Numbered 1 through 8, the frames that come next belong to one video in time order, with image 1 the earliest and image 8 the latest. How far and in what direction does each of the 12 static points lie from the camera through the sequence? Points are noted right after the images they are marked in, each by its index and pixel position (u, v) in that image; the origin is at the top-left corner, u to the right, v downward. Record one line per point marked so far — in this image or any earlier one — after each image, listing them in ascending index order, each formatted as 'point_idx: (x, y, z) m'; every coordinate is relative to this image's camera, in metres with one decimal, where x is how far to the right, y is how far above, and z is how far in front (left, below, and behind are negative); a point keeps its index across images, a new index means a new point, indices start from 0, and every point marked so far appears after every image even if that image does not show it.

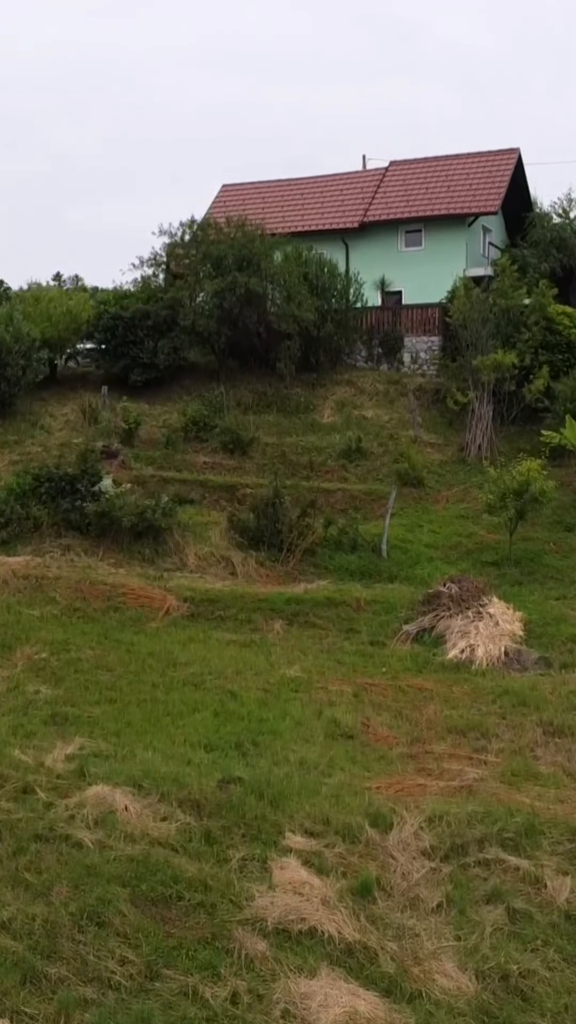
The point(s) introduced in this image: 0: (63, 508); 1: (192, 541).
0: (-3.0, +0.1, +16.3) m
1: (-1.3, -0.4, +16.4) m
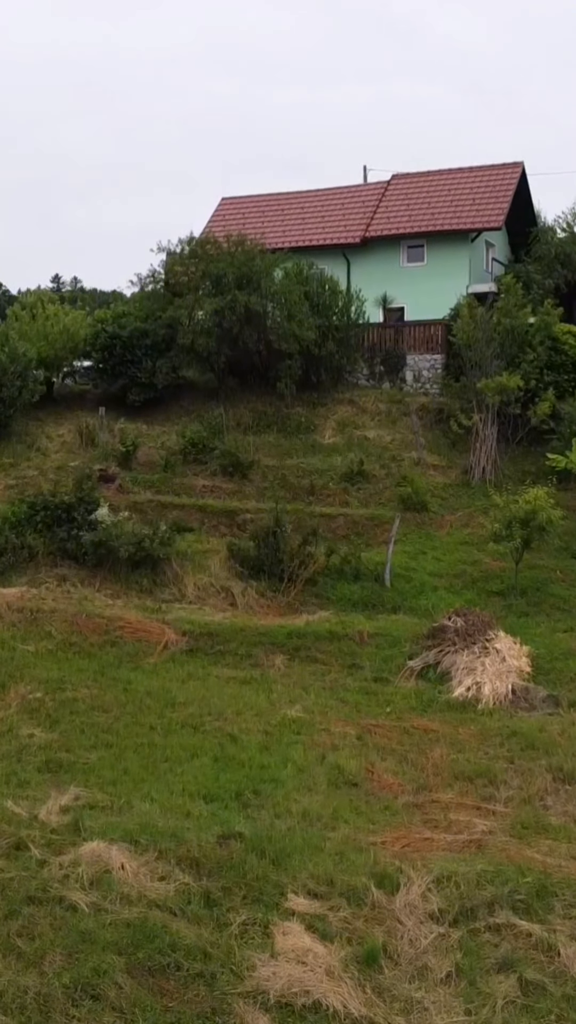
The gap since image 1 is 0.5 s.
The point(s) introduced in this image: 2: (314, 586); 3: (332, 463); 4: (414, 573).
0: (-3.0, -0.3, +15.9) m
1: (-1.3, -0.8, +16.1) m
2: (+0.4, -1.0, +16.2) m
3: (+0.7, +0.8, +19.9) m
4: (+1.7, -0.9, +16.6) m
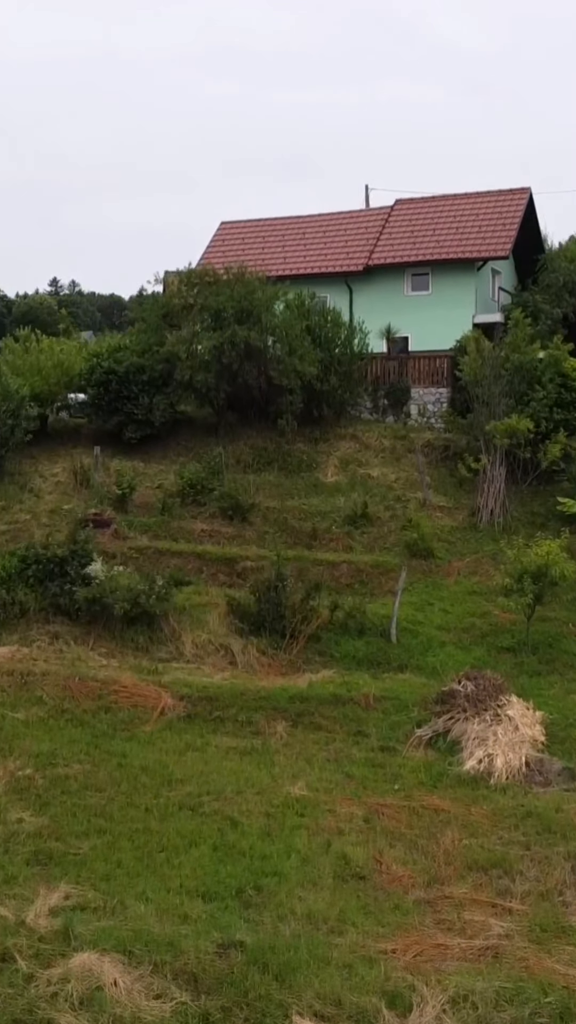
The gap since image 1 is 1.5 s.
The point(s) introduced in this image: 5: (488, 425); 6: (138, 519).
0: (-3.0, -1.0, +15.3) m
1: (-1.3, -1.5, +15.4) m
2: (+0.4, -1.7, +15.5) m
3: (+0.8, +0.1, +19.2) m
4: (+1.8, -1.5, +16.0) m
5: (+3.3, +1.1, +19.2) m
6: (-2.3, -0.1, +18.3) m
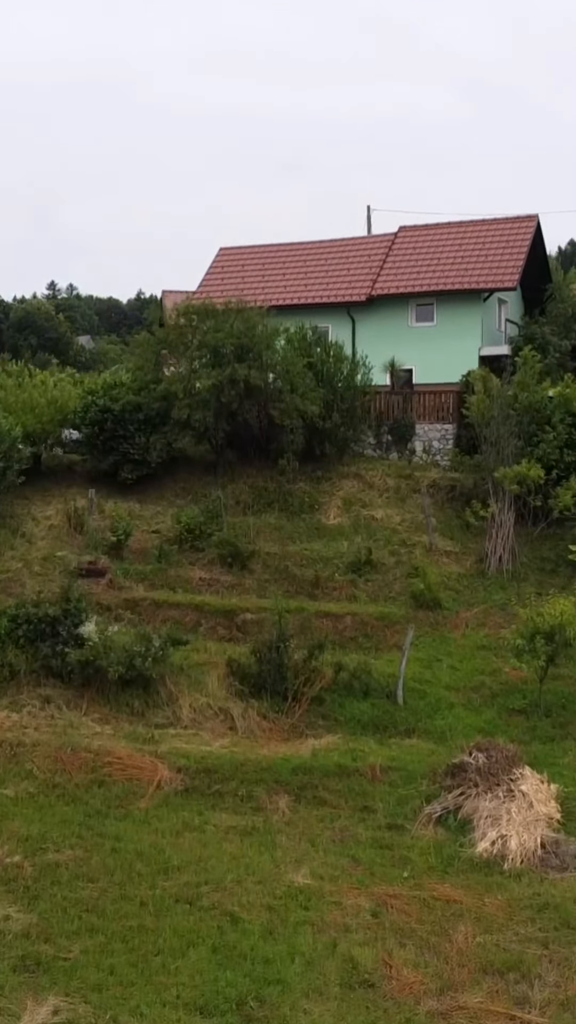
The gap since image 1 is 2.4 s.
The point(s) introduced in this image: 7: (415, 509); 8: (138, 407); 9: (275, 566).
0: (-3.0, -1.7, +14.6) m
1: (-1.2, -2.2, +14.8) m
2: (+0.4, -2.4, +14.9) m
3: (+0.8, -0.6, +18.6) m
4: (+1.8, -2.2, +15.3) m
5: (+3.3, +0.4, +18.6) m
6: (-2.3, -0.8, +17.7) m
7: (+2.1, 0.0, +19.7) m
8: (-2.5, +1.7, +19.7) m
9: (-0.2, -0.8, +18.0) m
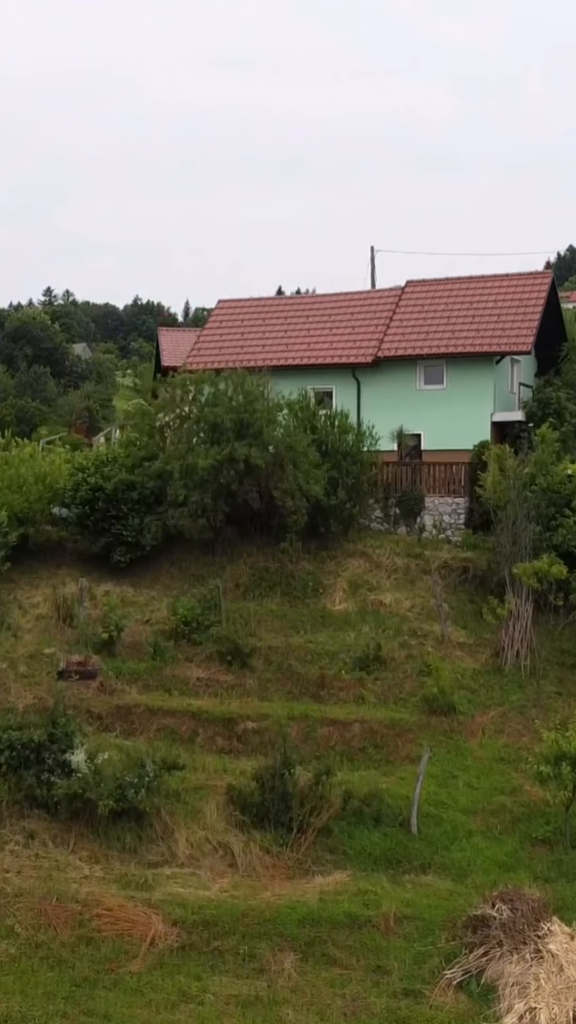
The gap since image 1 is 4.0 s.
0: (-2.9, -3.0, +13.5) m
1: (-1.2, -3.5, +13.6) m
2: (+0.5, -3.7, +13.7) m
3: (+0.8, -1.9, +17.4) m
4: (+1.8, -3.5, +14.2) m
5: (+3.3, -0.9, +17.5) m
6: (-2.2, -2.1, +16.5) m
7: (+2.1, -1.3, +18.6) m
8: (-2.4, +0.4, +18.5) m
9: (-0.1, -2.1, +16.8) m
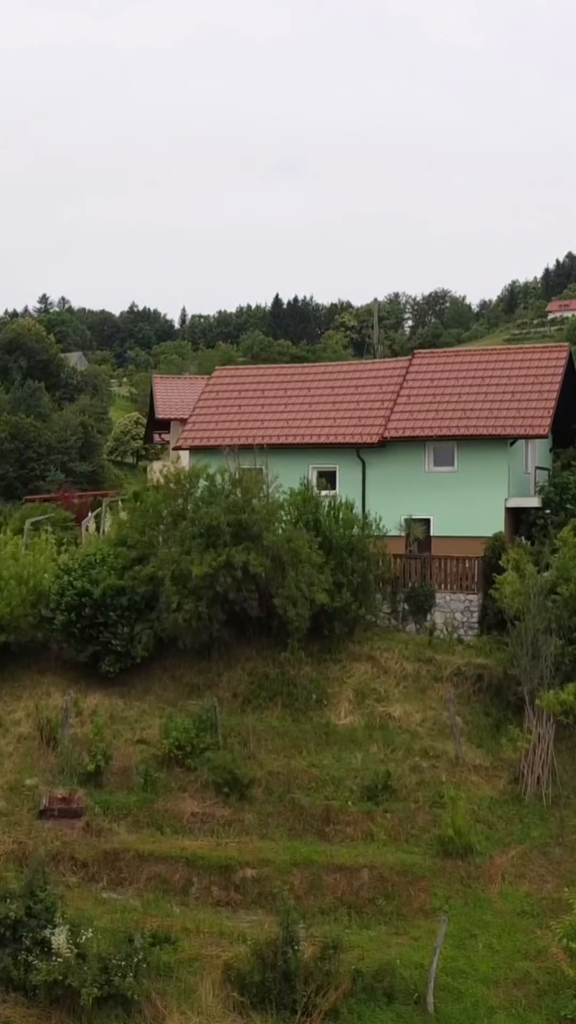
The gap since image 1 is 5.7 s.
0: (-2.9, -4.5, +12.2) m
1: (-1.2, -5.0, +12.3) m
2: (+0.5, -5.2, +12.4) m
3: (+0.8, -3.4, +16.1) m
4: (+1.9, -5.0, +12.9) m
5: (+3.3, -2.4, +16.2) m
6: (-2.2, -3.6, +15.2) m
7: (+2.1, -2.8, +17.3) m
8: (-2.4, -1.1, +17.2) m
9: (-0.1, -3.6, +15.5) m
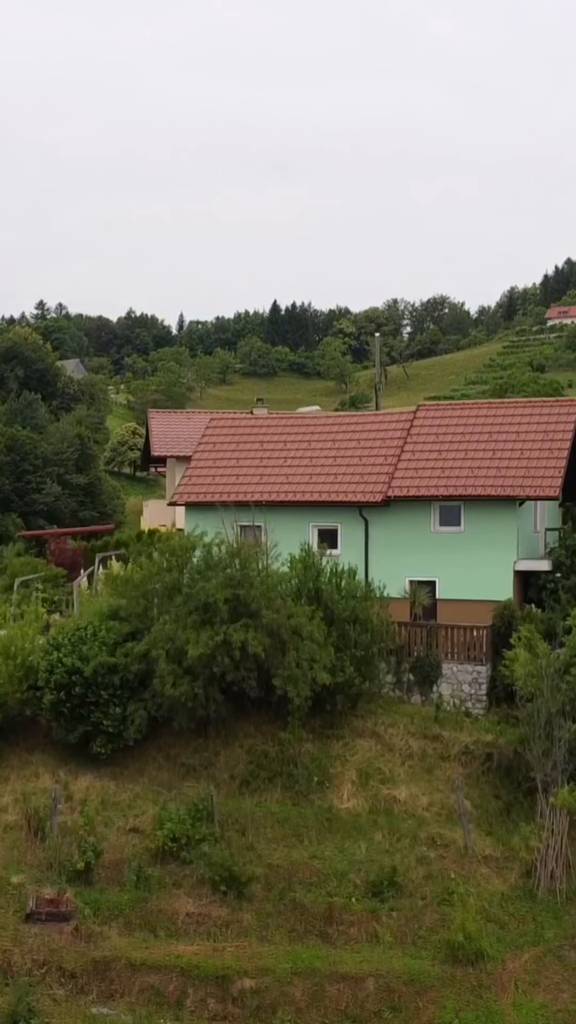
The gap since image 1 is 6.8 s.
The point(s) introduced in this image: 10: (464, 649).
0: (-2.9, -5.5, +11.4) m
1: (-1.1, -6.0, +11.5) m
2: (+0.5, -6.2, +11.6) m
3: (+0.8, -4.4, +15.4) m
4: (+1.9, -6.0, +12.1) m
5: (+3.3, -3.4, +15.4) m
6: (-2.2, -4.6, +14.4) m
7: (+2.1, -3.8, +16.5) m
8: (-2.4, -2.1, +16.4) m
9: (-0.1, -4.6, +14.7) m
10: (+2.6, -2.0, +18.1) m
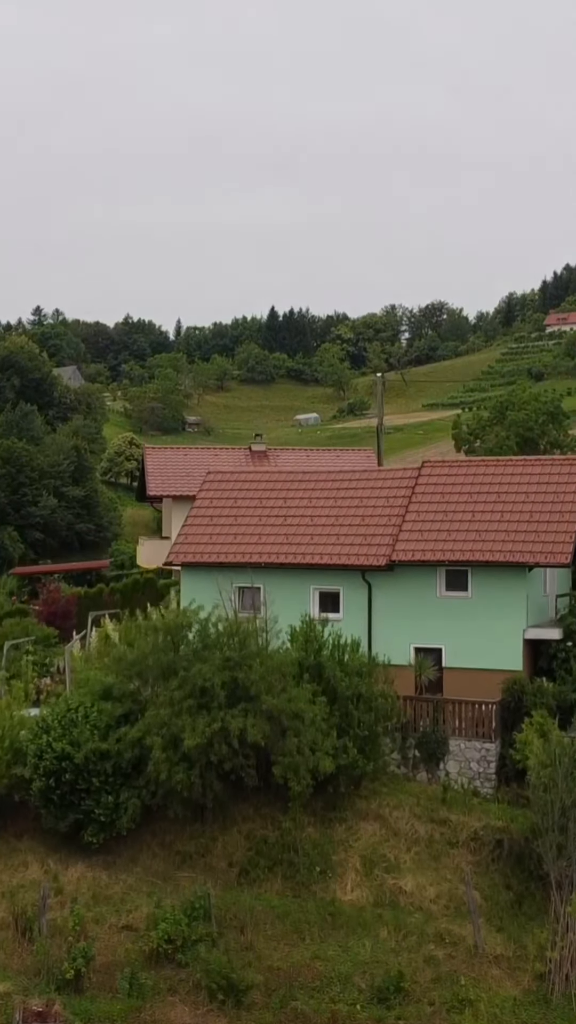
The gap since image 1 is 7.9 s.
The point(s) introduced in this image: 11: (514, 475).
0: (-2.8, -6.5, +10.6) m
1: (-1.1, -7.0, +10.7) m
2: (+0.5, -7.2, +10.9) m
3: (+0.9, -5.4, +14.6) m
4: (+1.9, -7.0, +11.4) m
5: (+3.4, -4.4, +14.6) m
6: (-2.2, -5.6, +13.6) m
7: (+2.2, -4.8, +15.7) m
8: (-2.4, -3.1, +15.7) m
9: (-0.1, -5.6, +14.0) m
10: (+2.6, -3.0, +17.3) m
11: (+3.6, +0.6, +19.2) m
